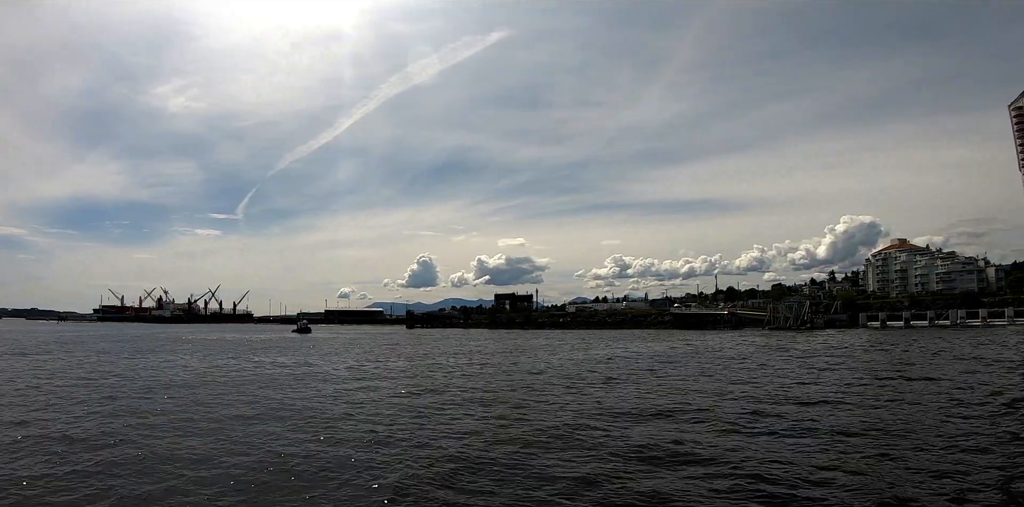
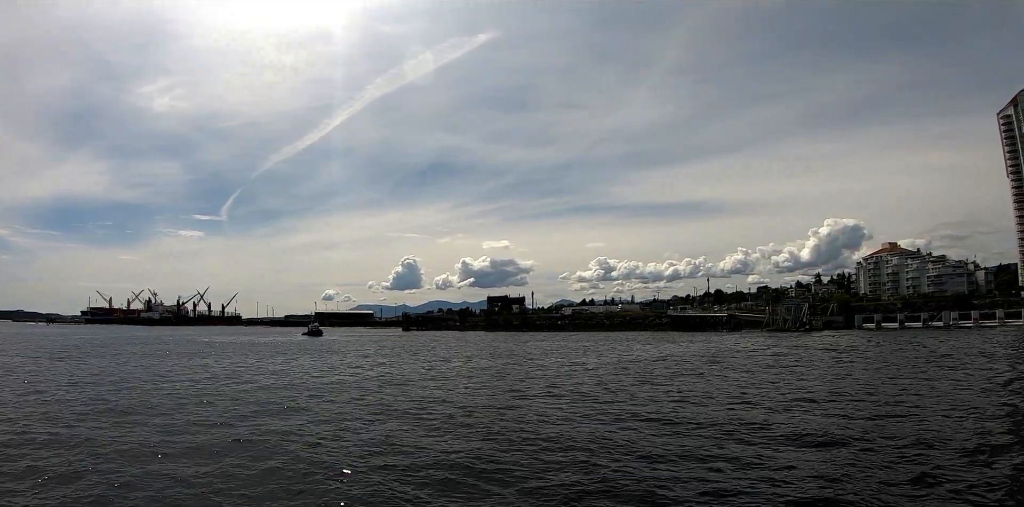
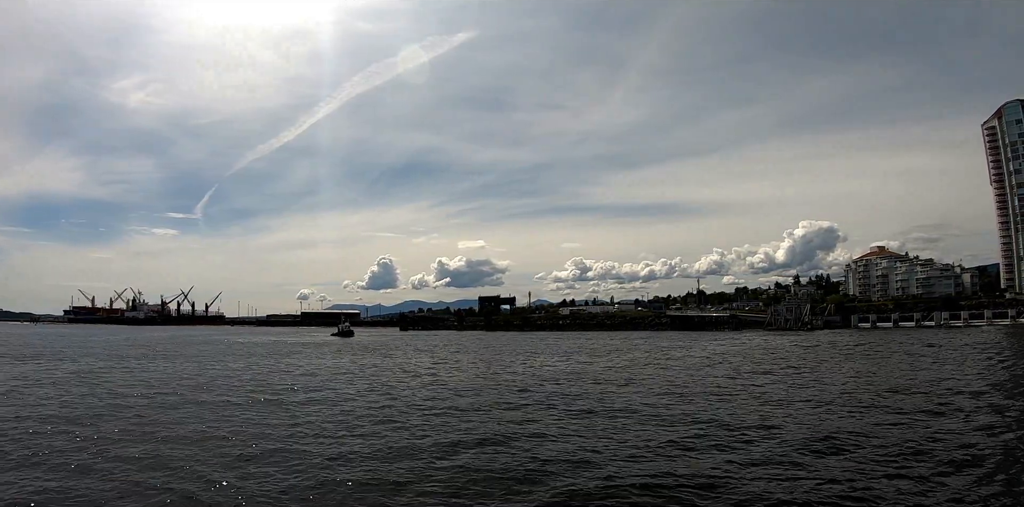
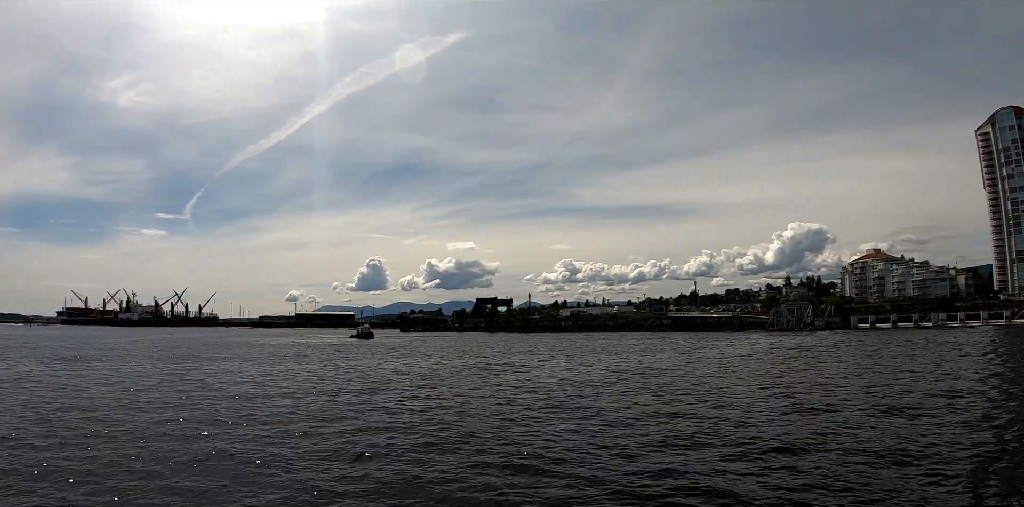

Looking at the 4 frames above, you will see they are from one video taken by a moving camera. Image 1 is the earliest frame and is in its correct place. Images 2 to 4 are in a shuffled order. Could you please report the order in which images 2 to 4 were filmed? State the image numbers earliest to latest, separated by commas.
2, 3, 4
